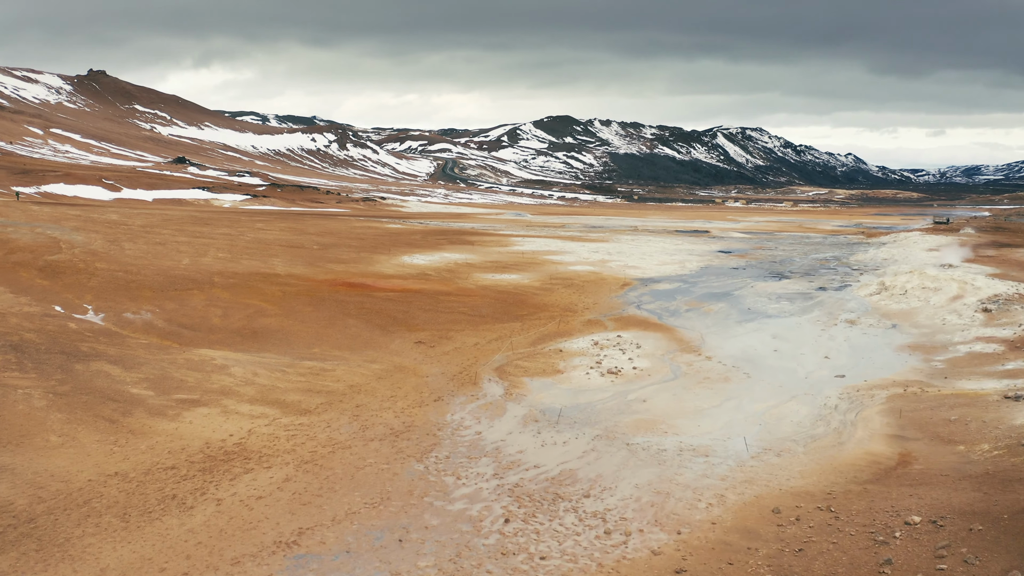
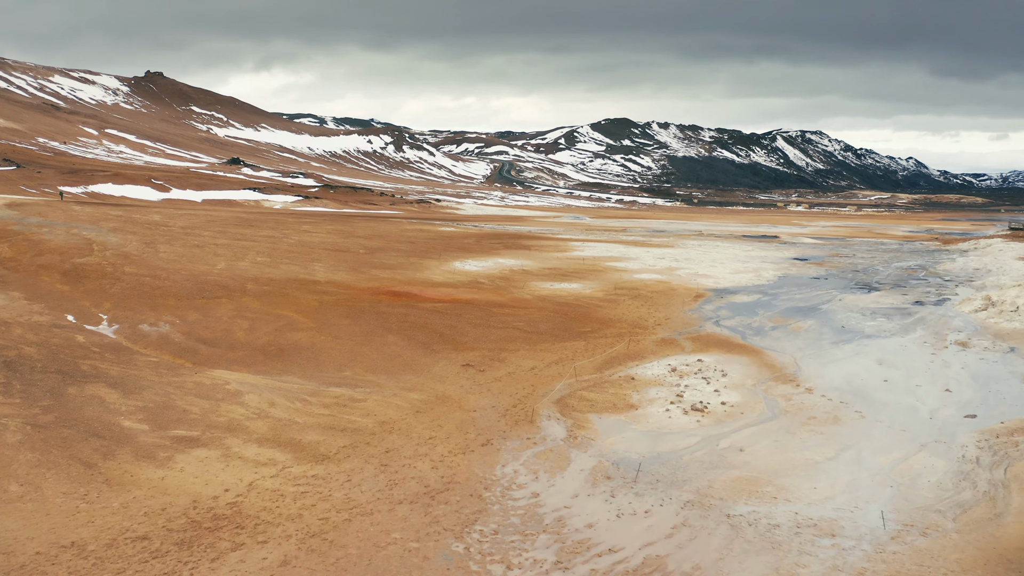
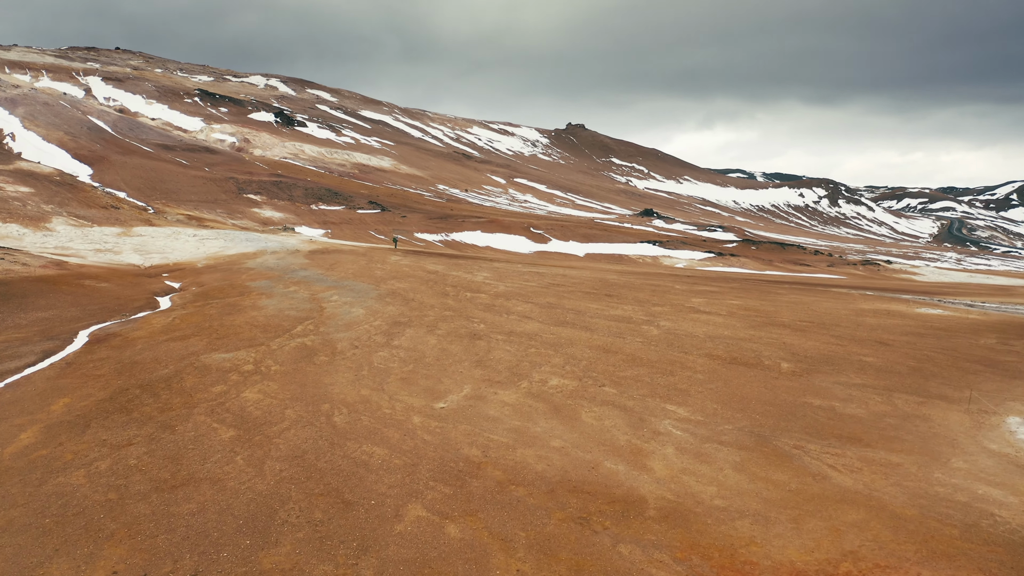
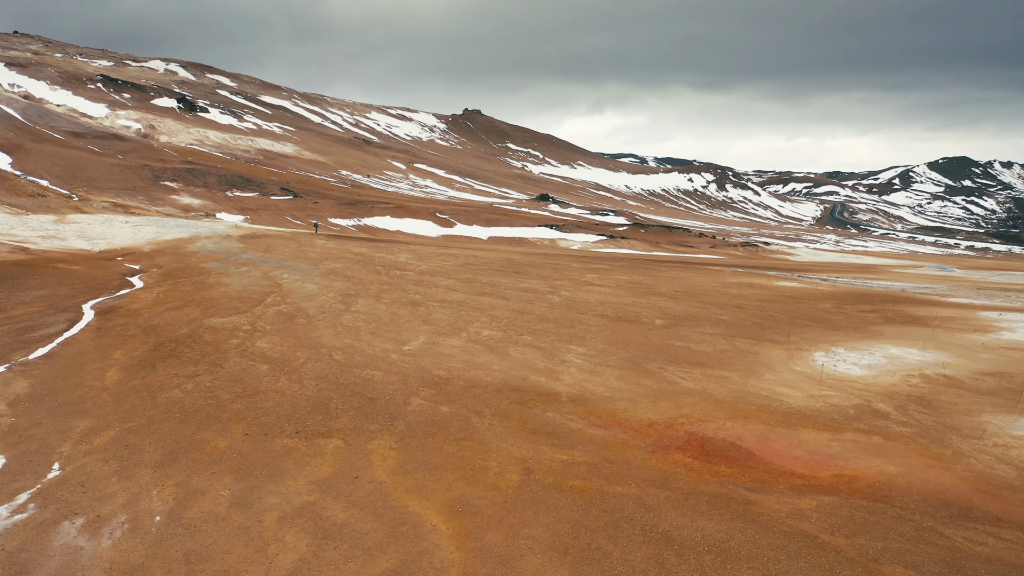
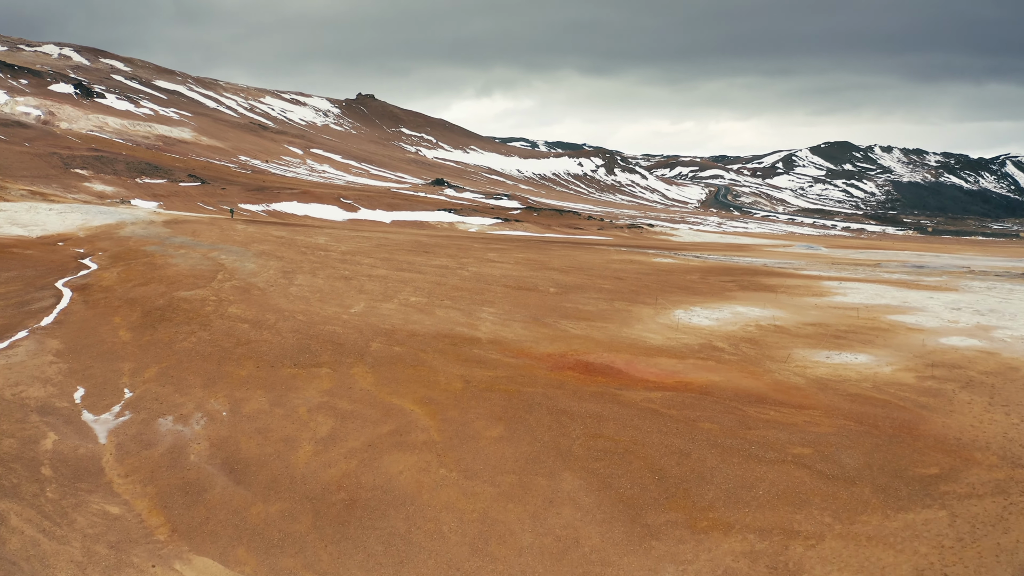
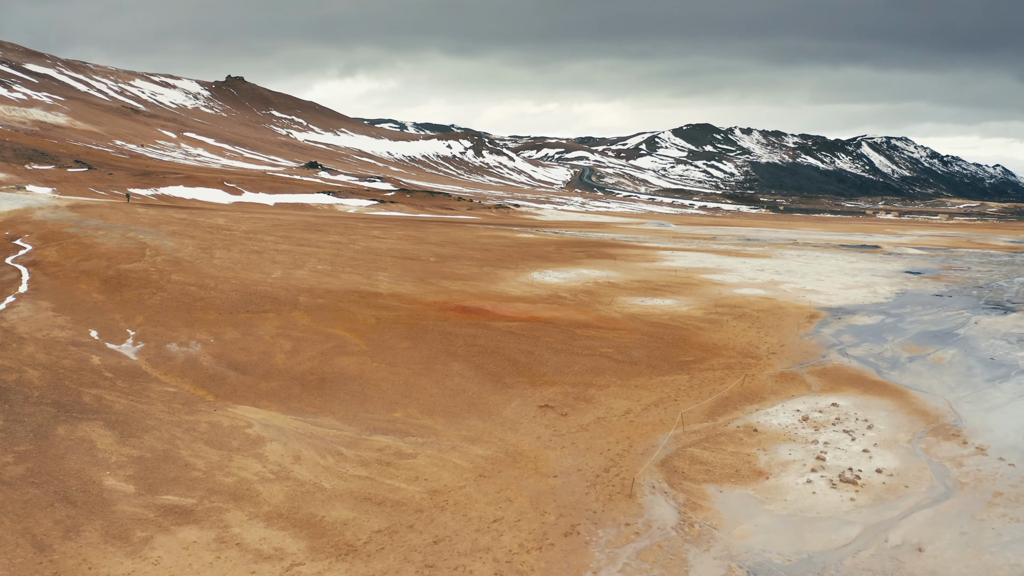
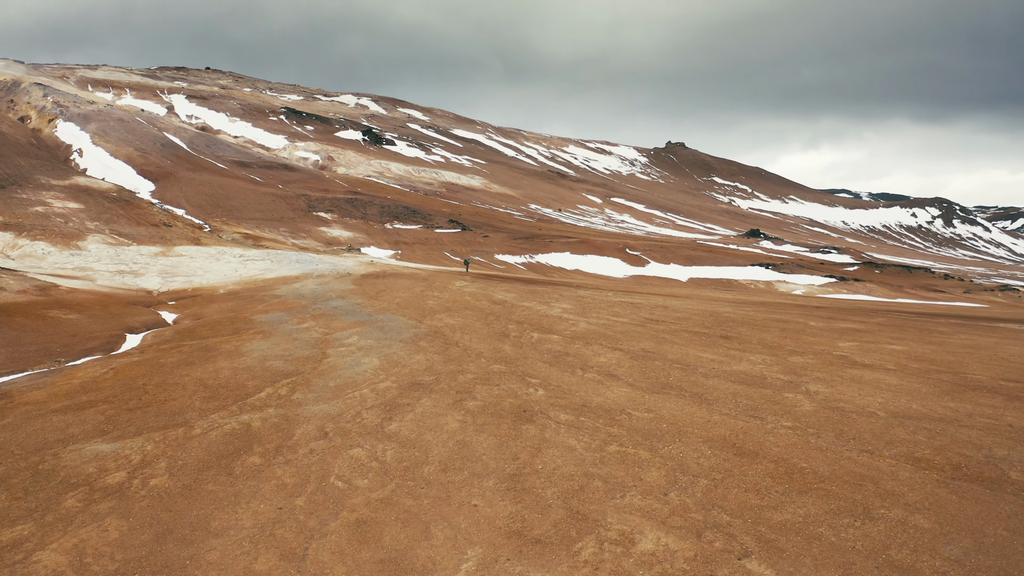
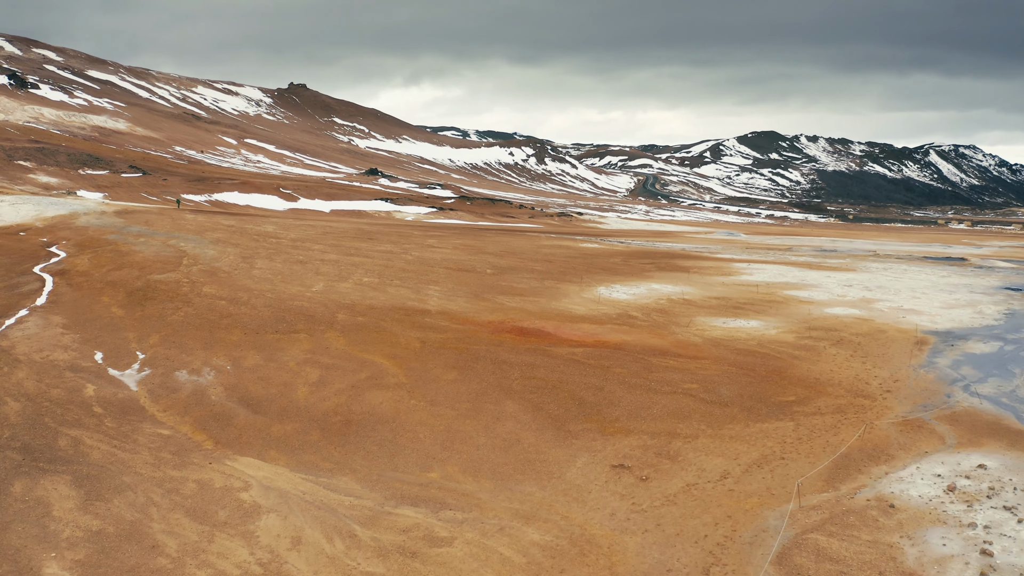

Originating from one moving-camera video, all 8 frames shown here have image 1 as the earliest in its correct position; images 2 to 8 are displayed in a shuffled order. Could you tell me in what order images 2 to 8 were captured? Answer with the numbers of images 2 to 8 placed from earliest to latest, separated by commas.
2, 6, 8, 5, 4, 3, 7
